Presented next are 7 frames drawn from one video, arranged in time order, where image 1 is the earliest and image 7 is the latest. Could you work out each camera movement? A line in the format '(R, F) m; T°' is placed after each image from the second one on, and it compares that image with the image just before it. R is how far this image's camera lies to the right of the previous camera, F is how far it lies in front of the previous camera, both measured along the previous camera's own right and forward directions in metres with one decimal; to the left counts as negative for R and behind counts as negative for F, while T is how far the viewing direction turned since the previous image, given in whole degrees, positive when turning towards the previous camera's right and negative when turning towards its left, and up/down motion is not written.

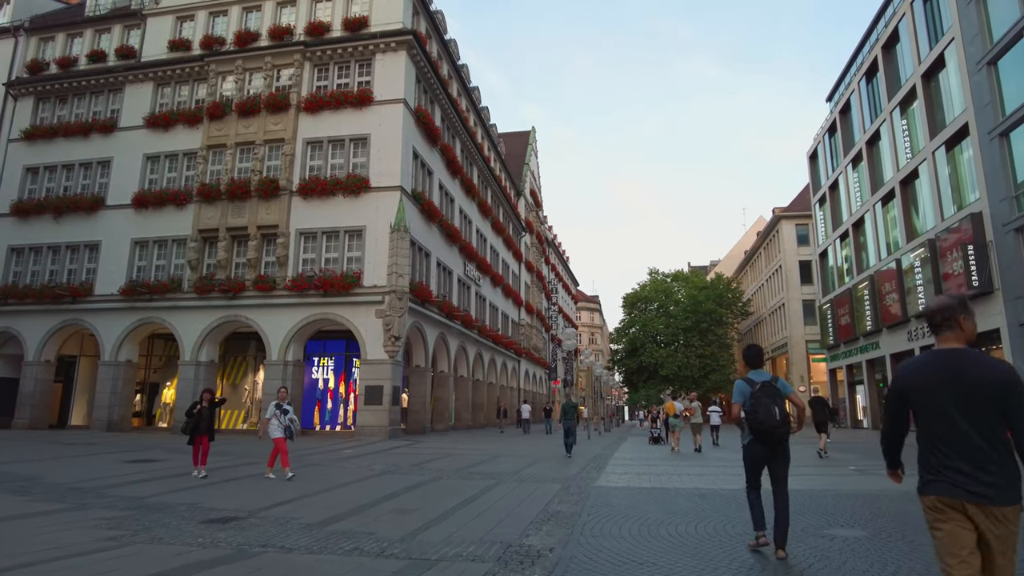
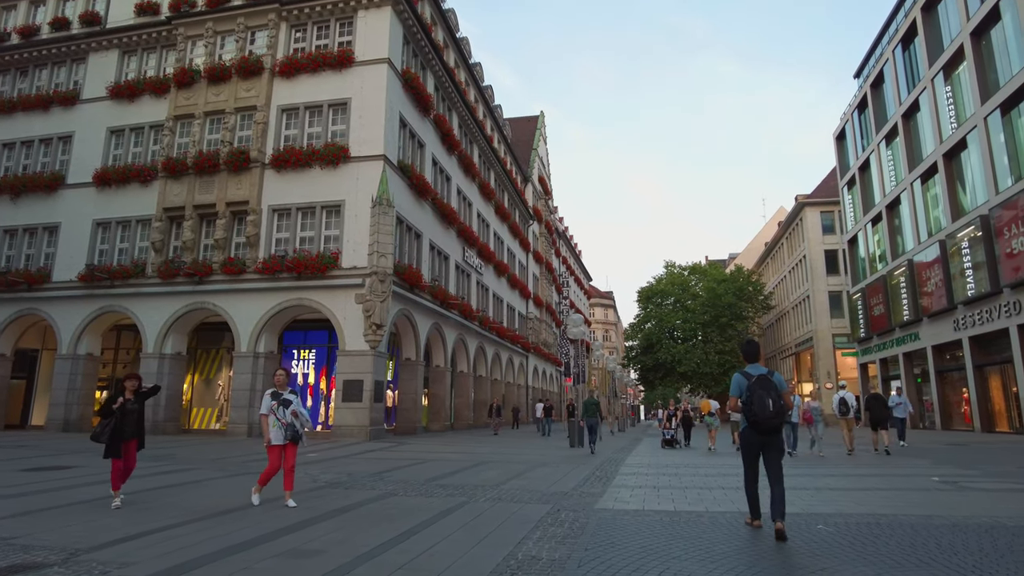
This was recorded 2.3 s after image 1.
(+0.6, +3.0) m; -1°
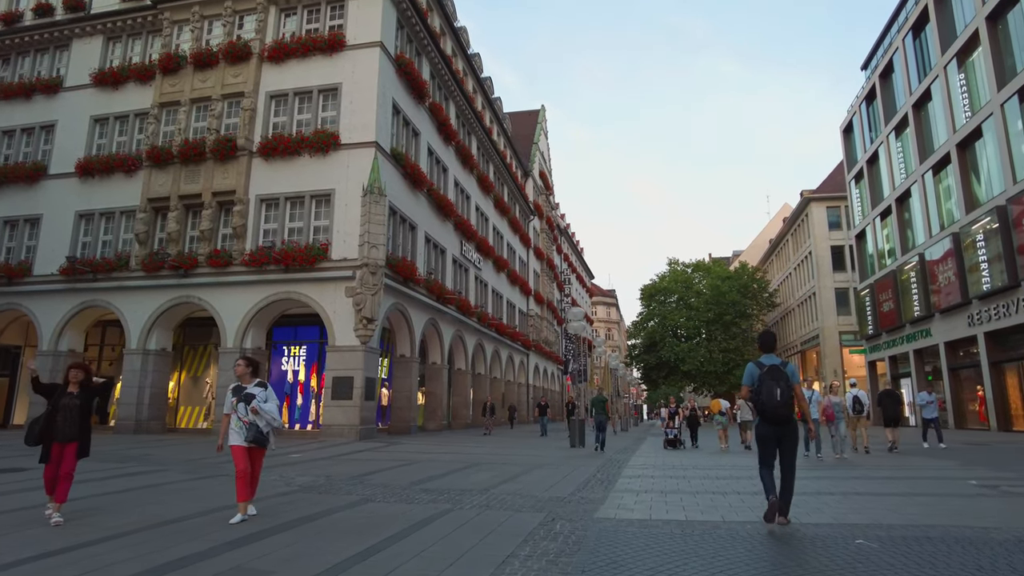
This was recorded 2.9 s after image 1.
(+0.2, +1.0) m; 0°
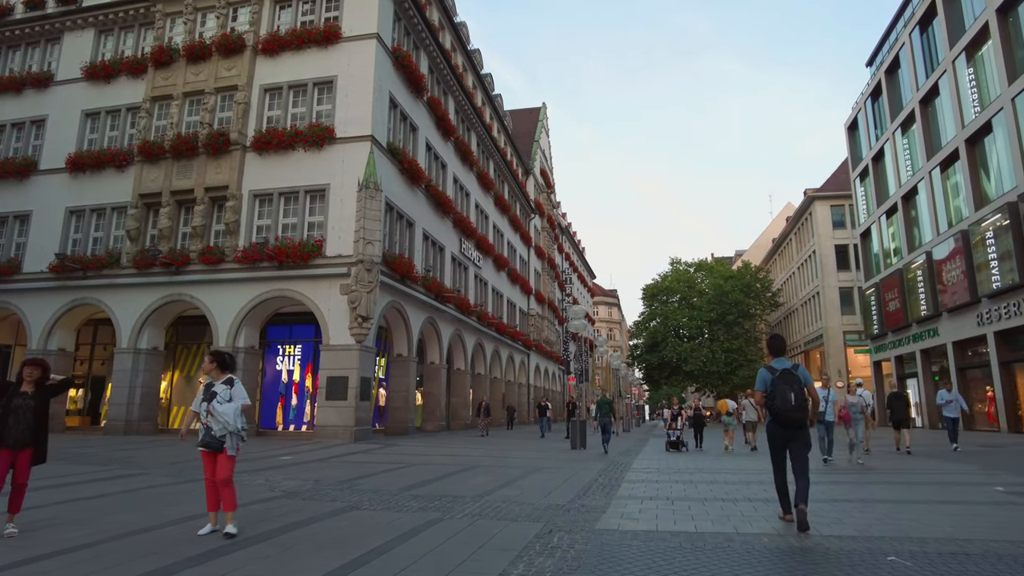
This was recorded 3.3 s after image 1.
(+0.1, +0.6) m; 0°
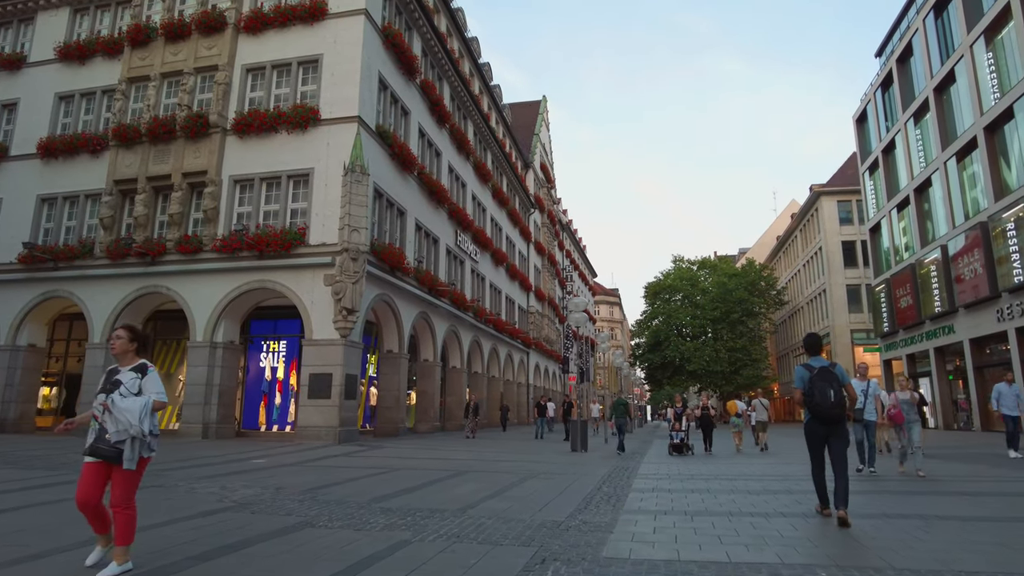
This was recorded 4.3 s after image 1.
(+0.1, +1.3) m; 0°
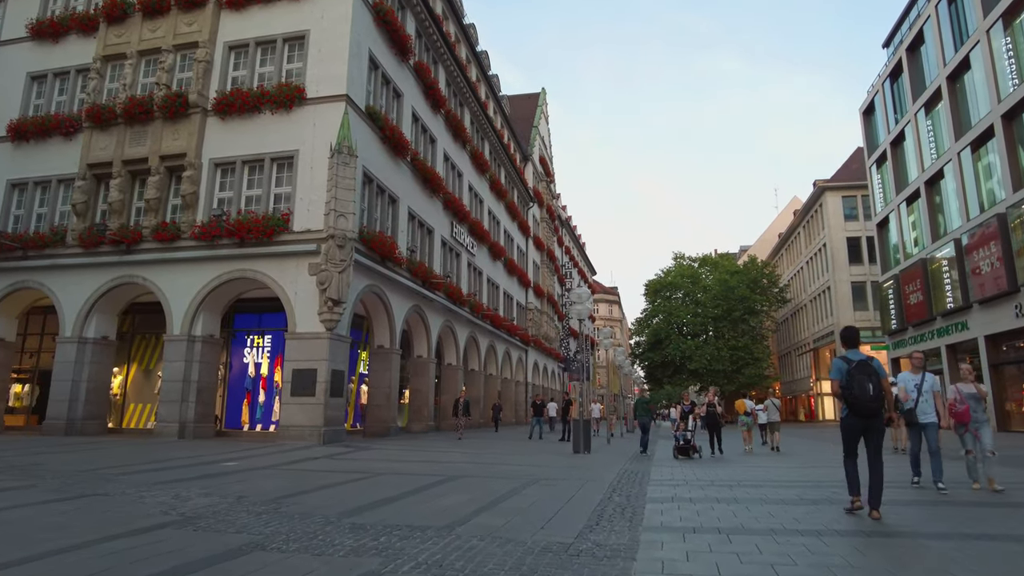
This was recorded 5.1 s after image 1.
(0.0, +1.2) m; 0°
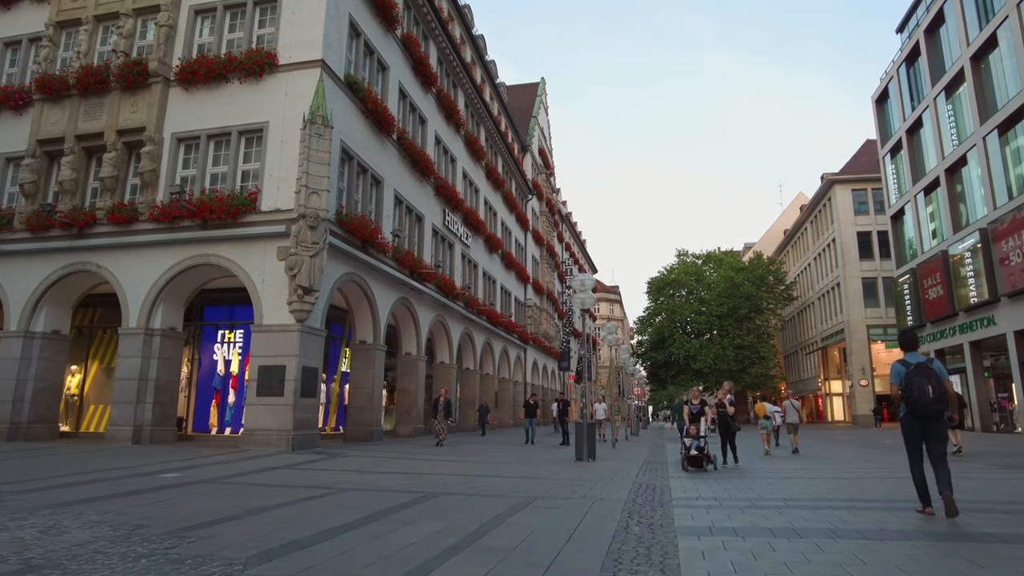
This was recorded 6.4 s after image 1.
(+0.1, +2.0) m; 0°
